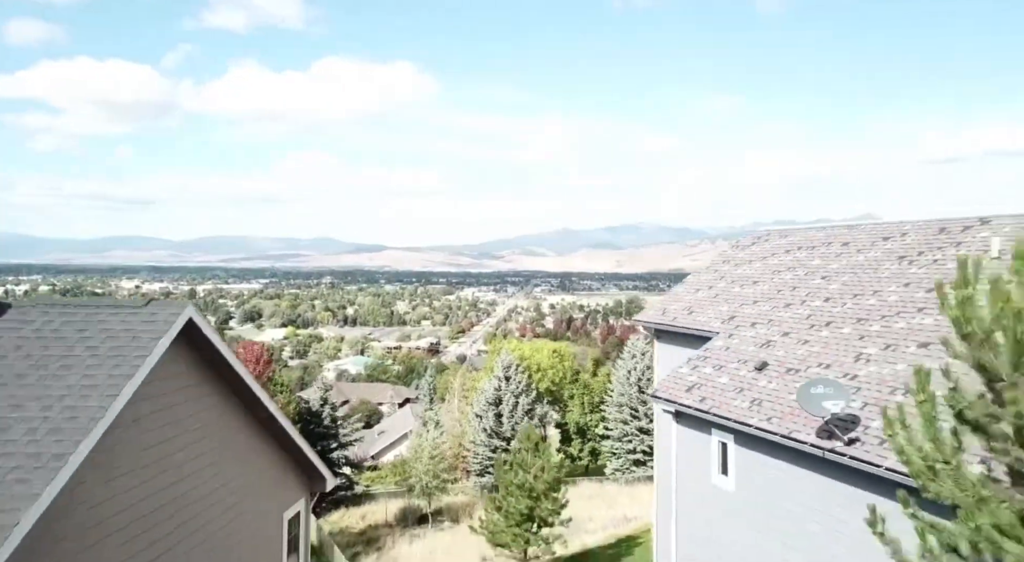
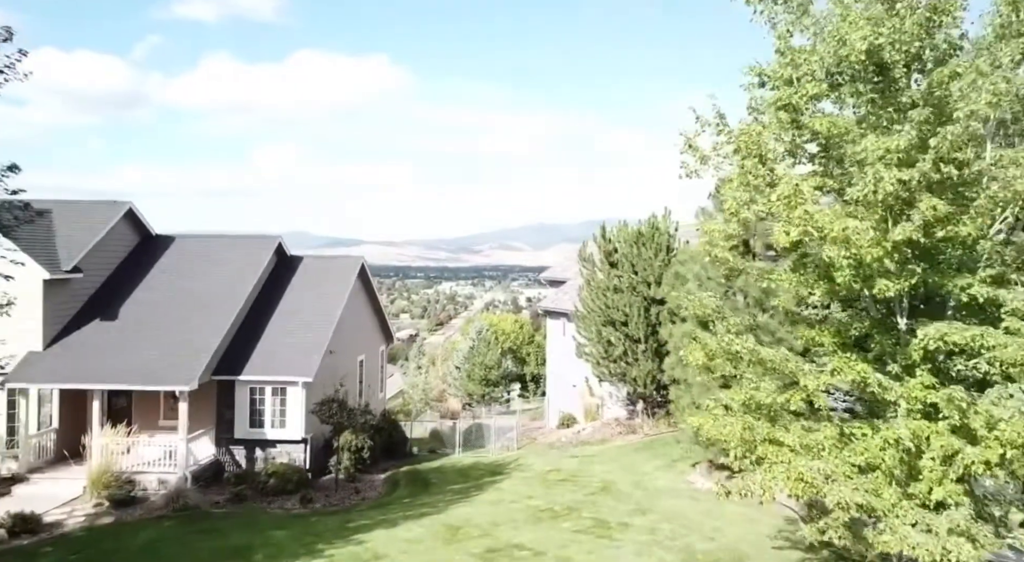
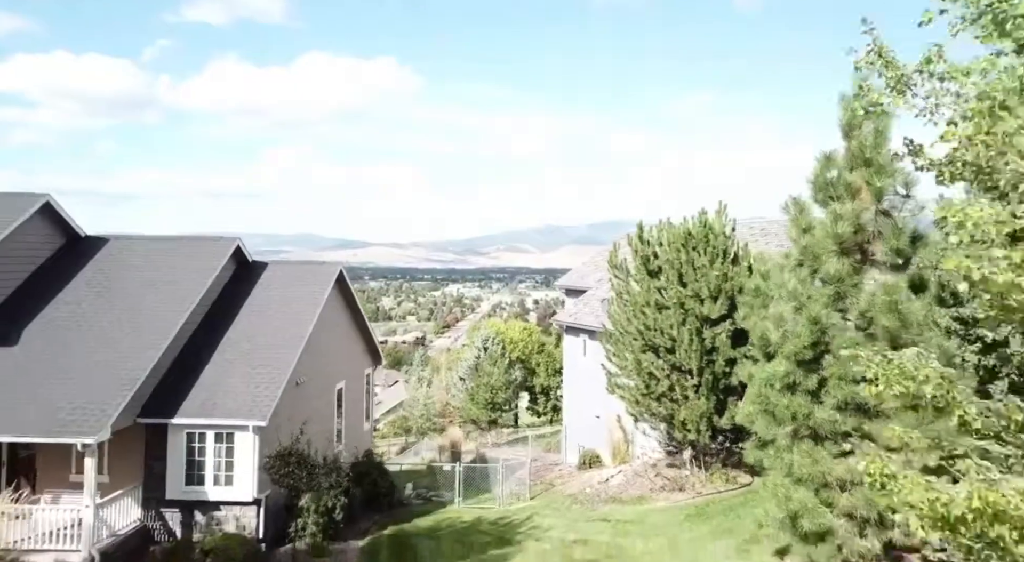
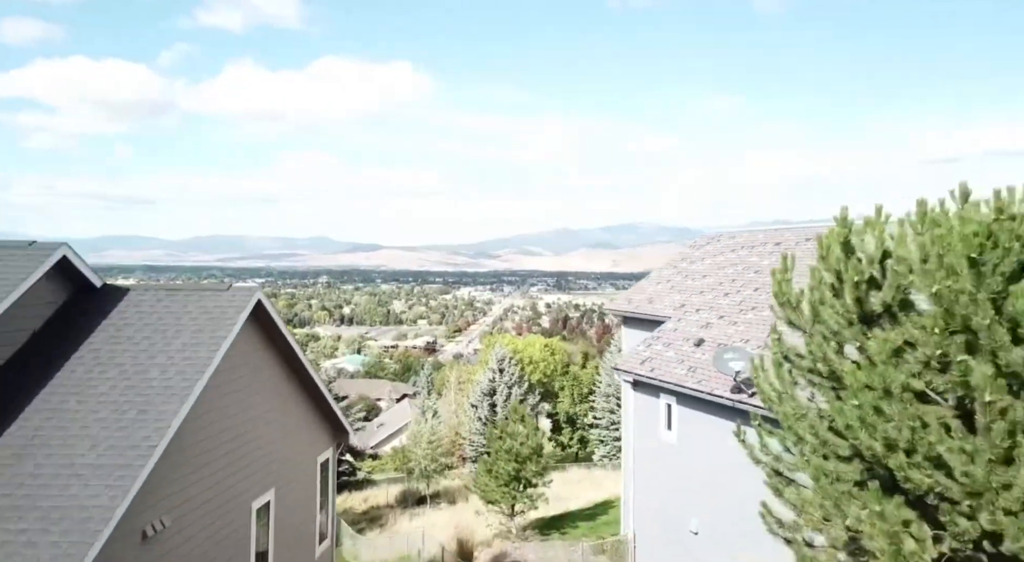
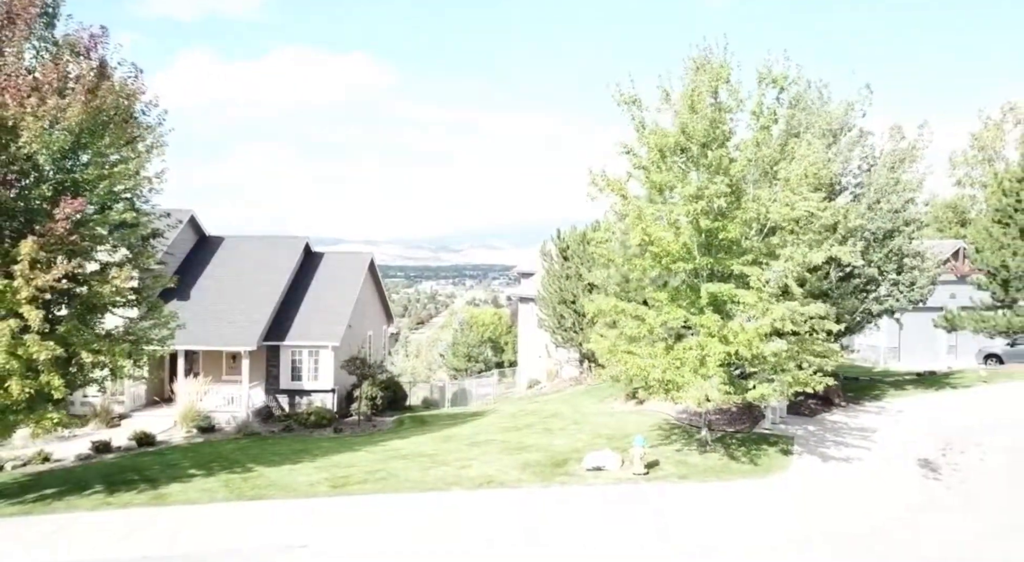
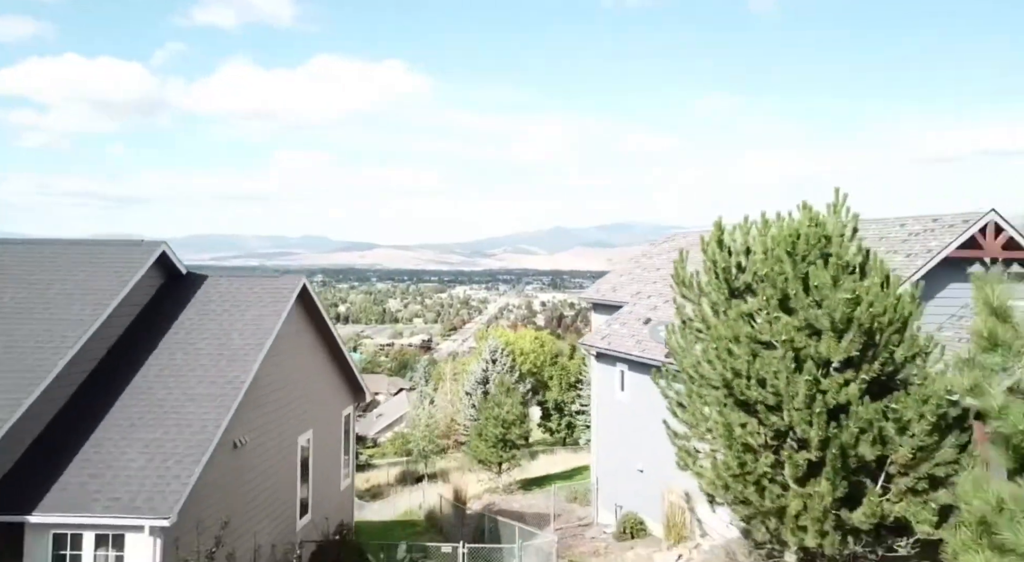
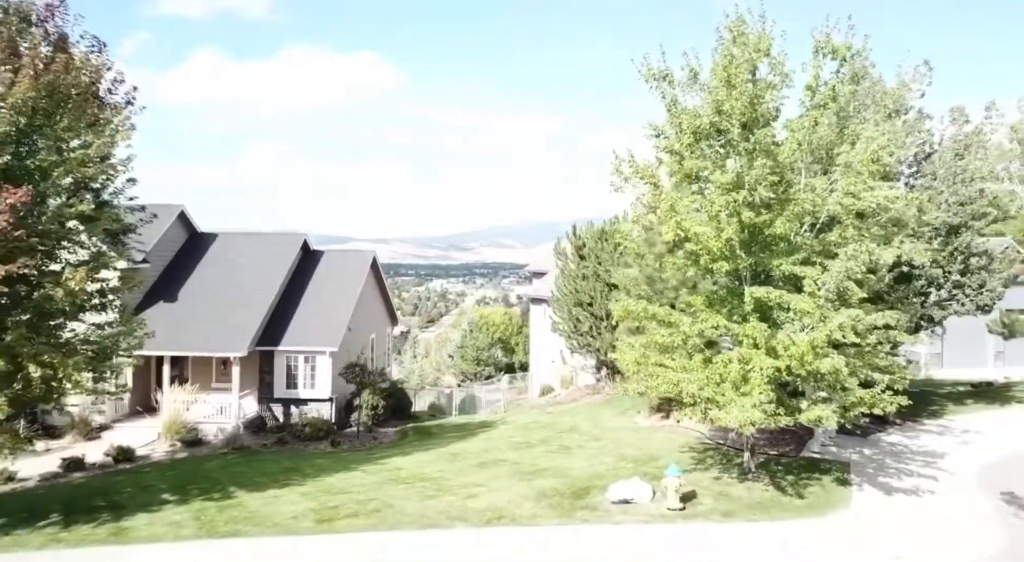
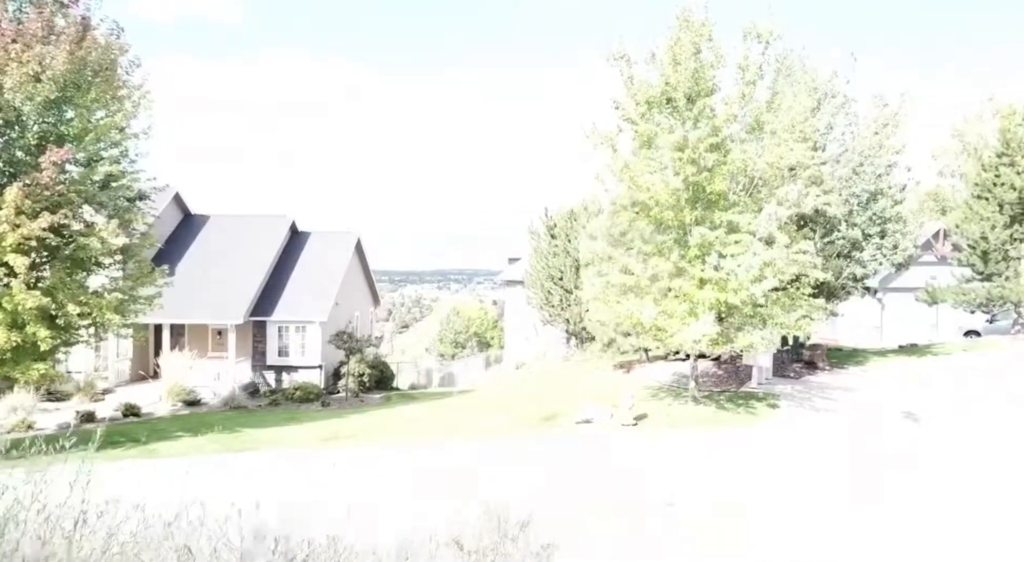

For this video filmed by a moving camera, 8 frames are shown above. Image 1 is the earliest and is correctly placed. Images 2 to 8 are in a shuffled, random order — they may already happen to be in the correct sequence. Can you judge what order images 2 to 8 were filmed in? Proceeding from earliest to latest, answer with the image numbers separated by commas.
4, 6, 3, 2, 7, 5, 8
